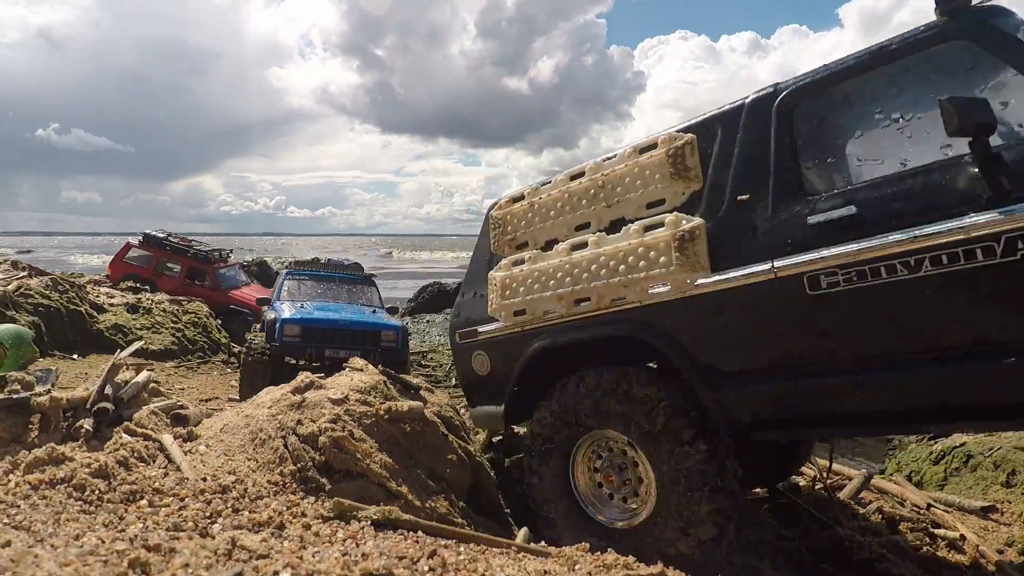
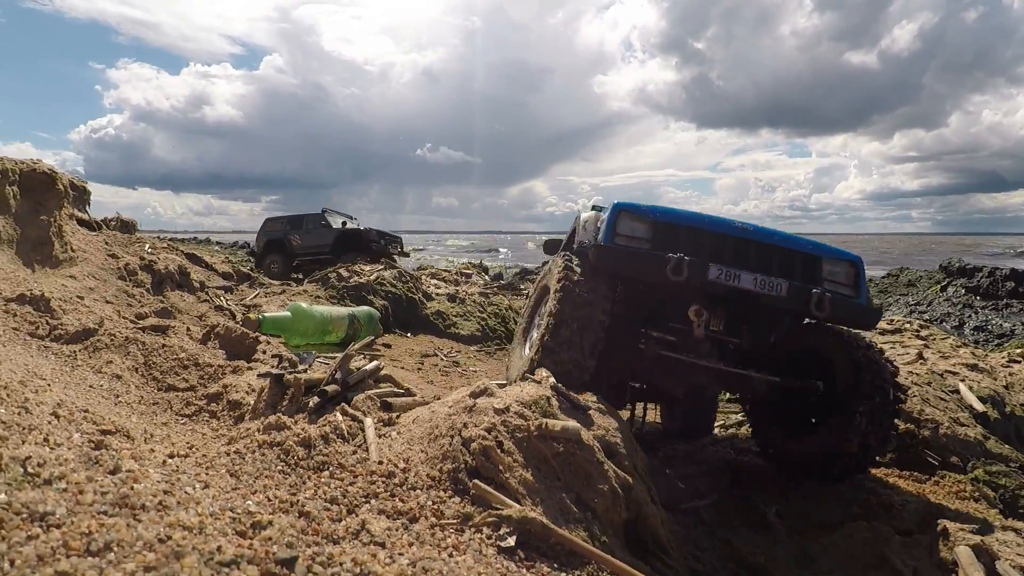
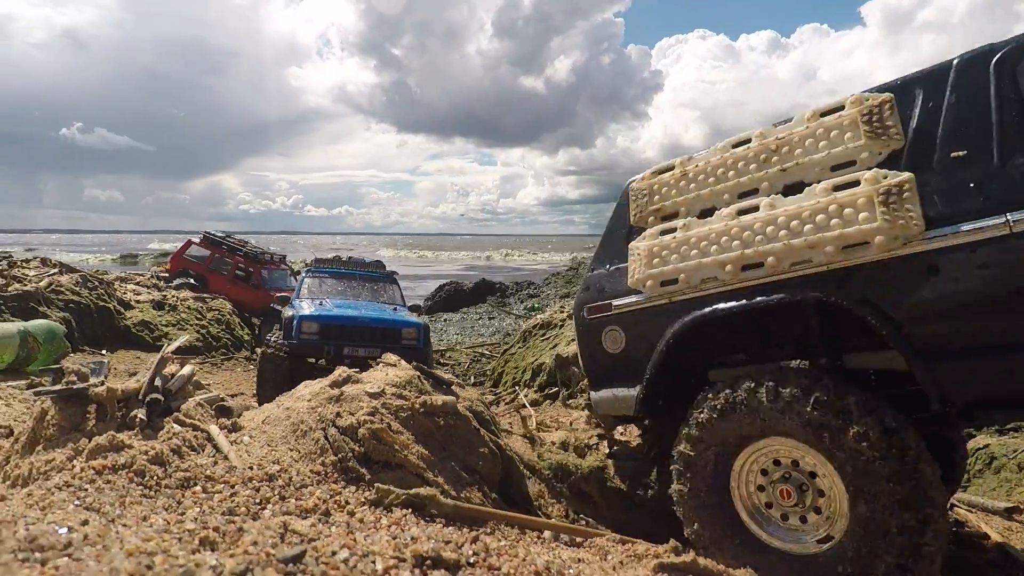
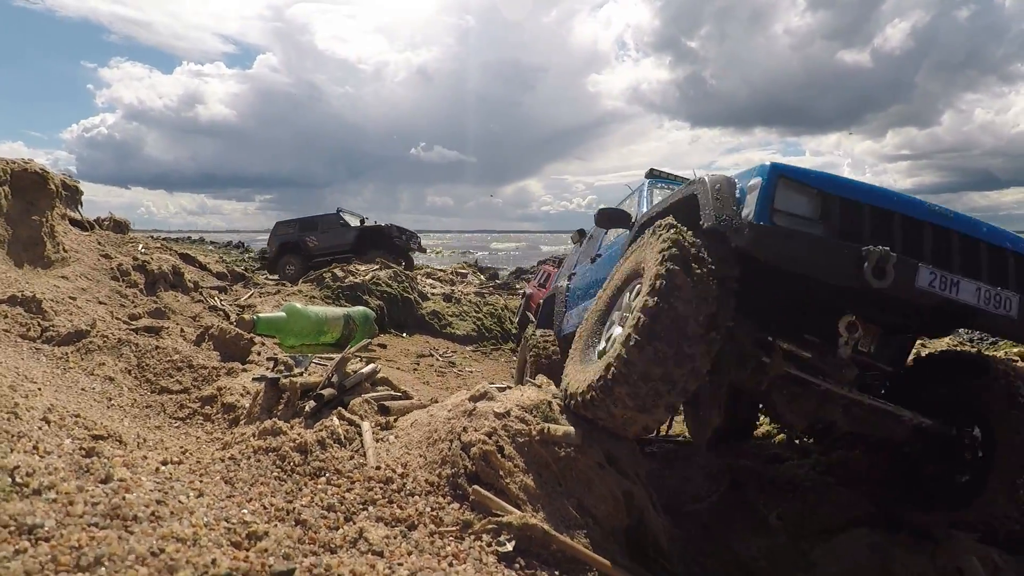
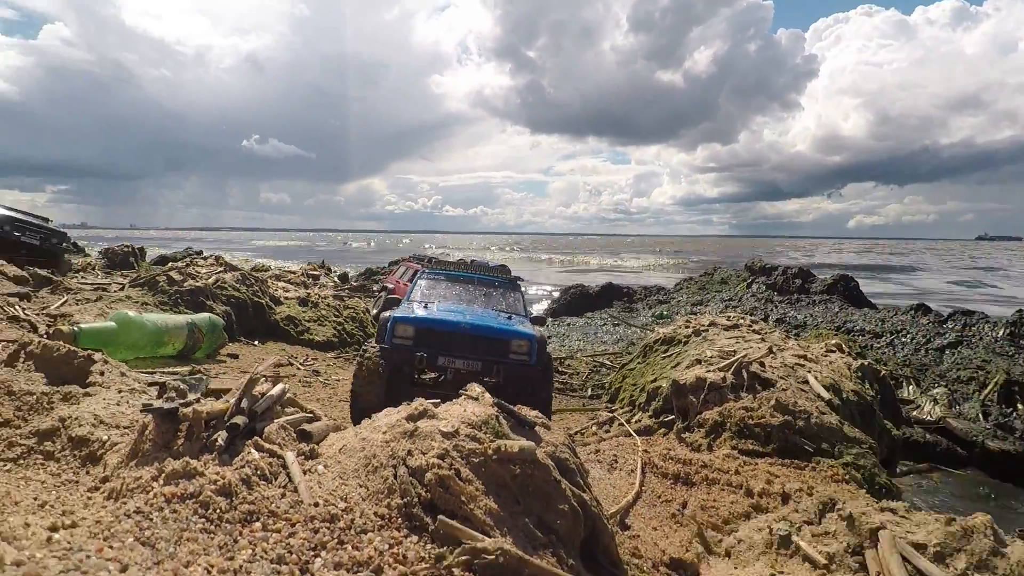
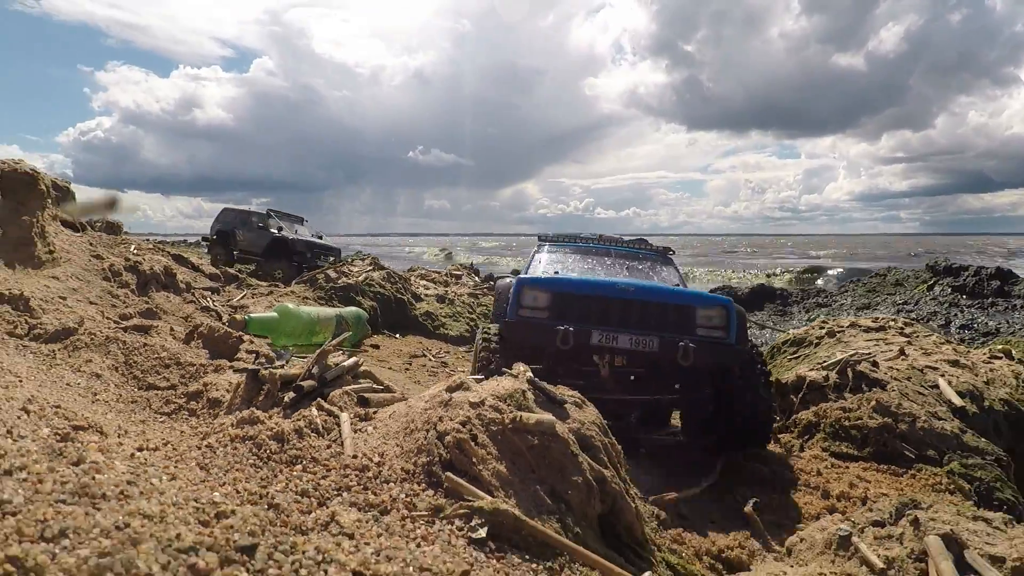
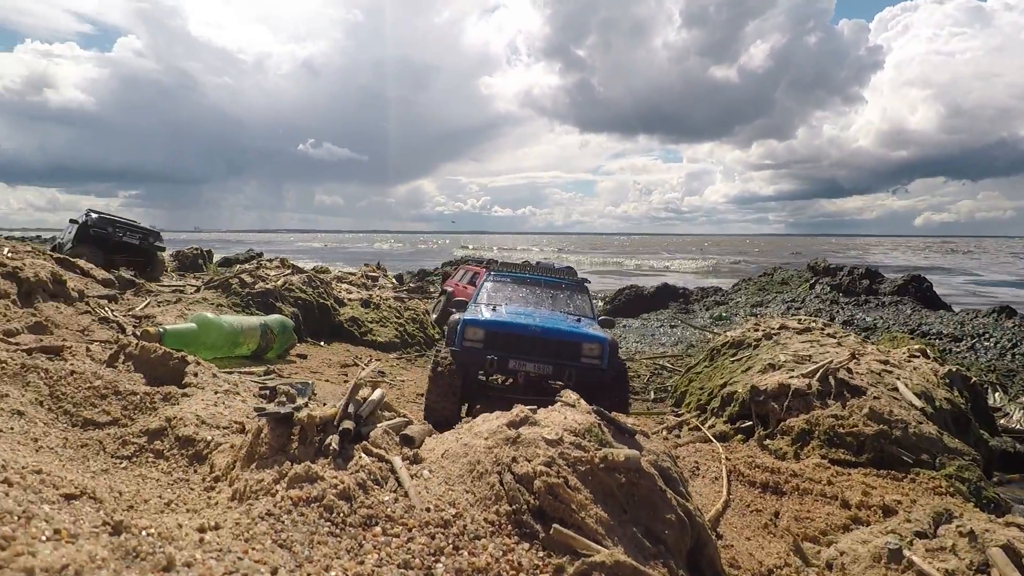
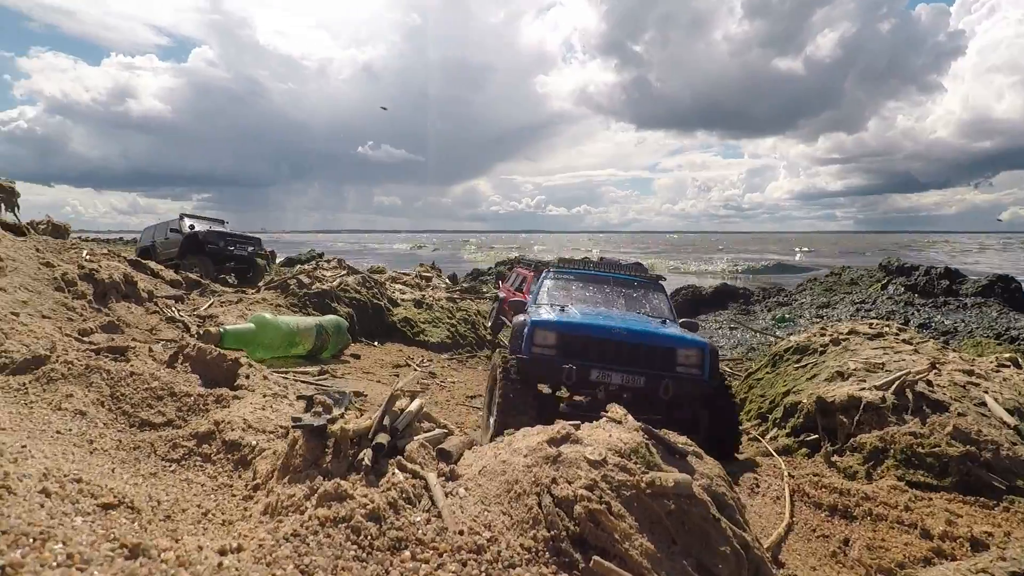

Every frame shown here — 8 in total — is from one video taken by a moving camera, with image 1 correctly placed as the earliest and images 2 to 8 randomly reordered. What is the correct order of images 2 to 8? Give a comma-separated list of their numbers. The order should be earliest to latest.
3, 5, 7, 8, 6, 2, 4
